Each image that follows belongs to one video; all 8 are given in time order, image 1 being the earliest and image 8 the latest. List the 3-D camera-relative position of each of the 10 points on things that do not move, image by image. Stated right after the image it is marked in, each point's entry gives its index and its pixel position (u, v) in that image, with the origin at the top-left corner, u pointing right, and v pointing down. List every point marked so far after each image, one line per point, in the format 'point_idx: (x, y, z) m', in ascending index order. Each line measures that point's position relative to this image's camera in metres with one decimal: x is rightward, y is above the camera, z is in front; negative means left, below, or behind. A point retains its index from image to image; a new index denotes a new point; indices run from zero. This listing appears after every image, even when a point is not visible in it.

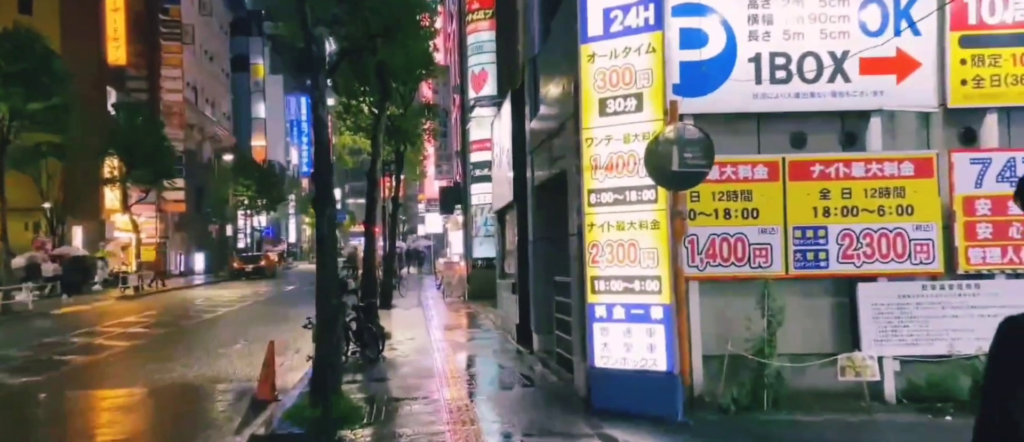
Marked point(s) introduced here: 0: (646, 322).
0: (+1.4, -1.1, +9.1) m
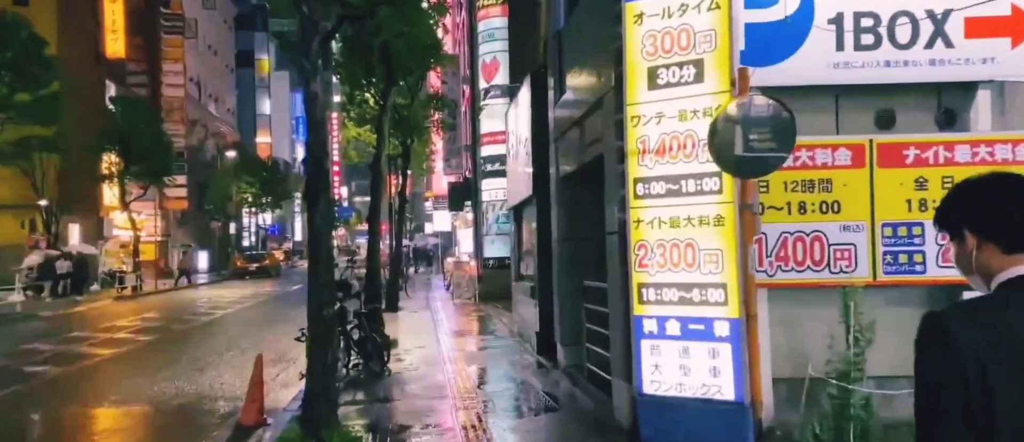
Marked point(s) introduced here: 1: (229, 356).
0: (+1.7, -1.0, +7.4) m
1: (-5.7, -2.7, +17.0) m
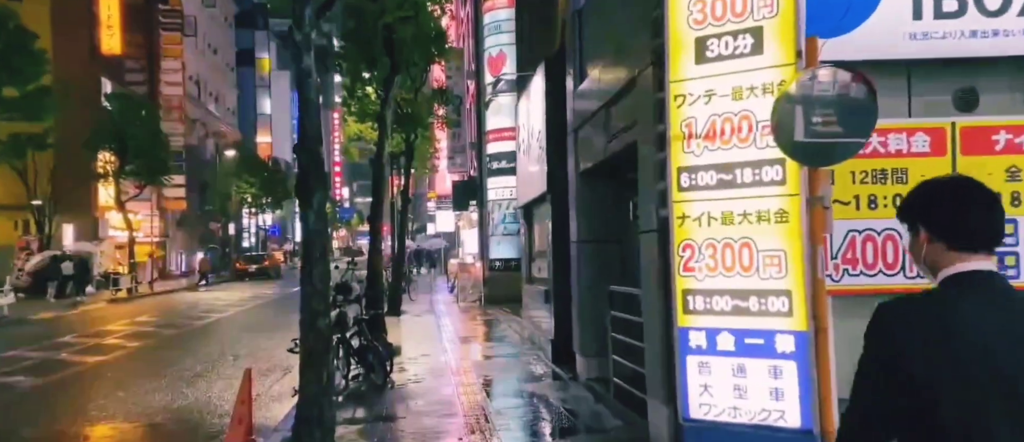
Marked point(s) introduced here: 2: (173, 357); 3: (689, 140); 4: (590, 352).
0: (+1.9, -1.0, +6.3) m
1: (-5.4, -2.7, +15.9) m
2: (-7.0, -2.8, +17.4) m
3: (+1.4, +0.6, +6.8) m
4: (+1.0, -1.7, +11.1) m
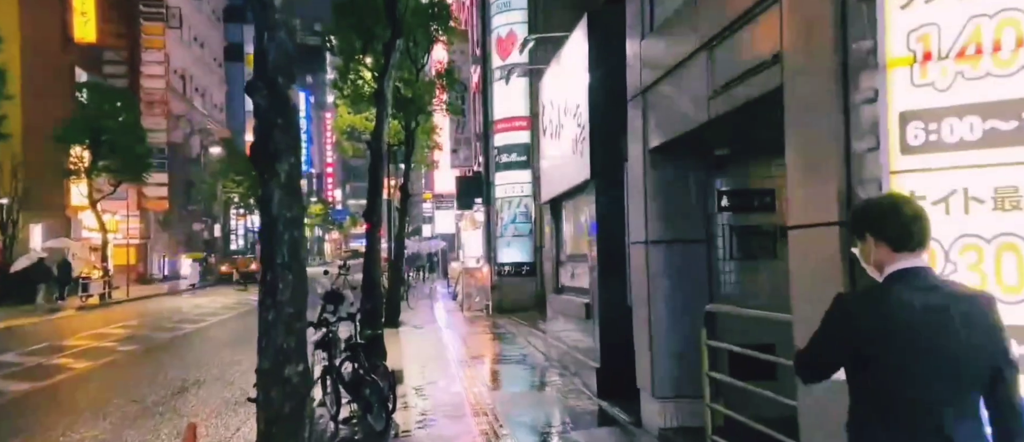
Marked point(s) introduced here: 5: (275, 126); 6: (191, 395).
0: (+2.4, -0.9, +3.4) m
1: (-5.0, -2.6, +13.0) m
2: (-6.6, -2.7, +14.4) m
3: (+1.9, +0.7, +3.9) m
4: (+1.5, -1.7, +8.2) m
5: (-1.5, +0.6, +5.3) m
6: (-4.8, -2.6, +12.6) m
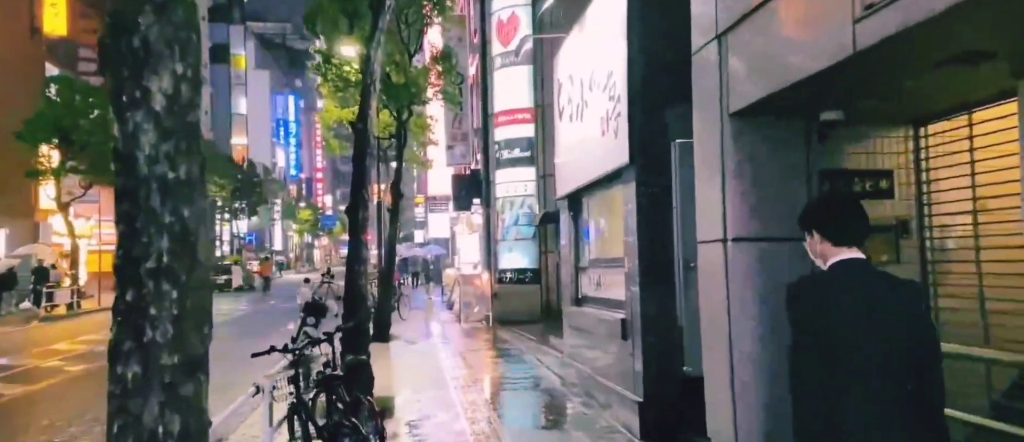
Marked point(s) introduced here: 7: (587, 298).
0: (+2.7, -0.8, +1.2) m
1: (-4.9, -2.6, +10.6) m
2: (-6.4, -2.7, +12.1) m
3: (+2.2, +0.8, +1.7) m
4: (+1.7, -1.6, +5.9) m
5: (-1.3, +0.6, +3.0) m
6: (-4.6, -2.6, +10.2) m
7: (+1.0, -1.1, +11.9) m
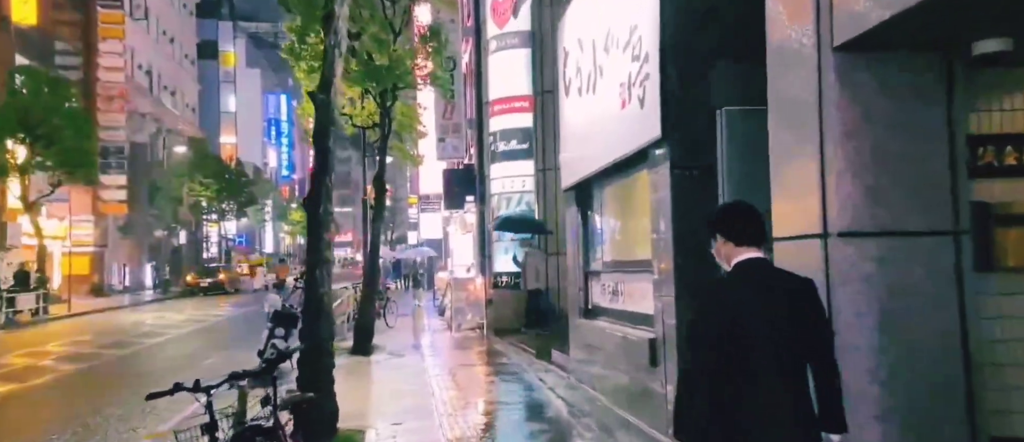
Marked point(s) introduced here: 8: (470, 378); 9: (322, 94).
0: (+2.7, -0.7, -0.8) m
1: (-4.9, -2.5, +8.6) m
2: (-6.5, -2.7, +10.0) m
3: (+2.2, +0.9, -0.4) m
4: (+1.7, -1.5, +3.9) m
5: (-1.3, +0.7, +1.0) m
6: (-4.7, -2.5, +8.2) m
7: (+1.0, -1.0, +9.9) m
8: (-0.7, -2.5, +13.6) m
9: (-2.0, +1.4, +9.0) m
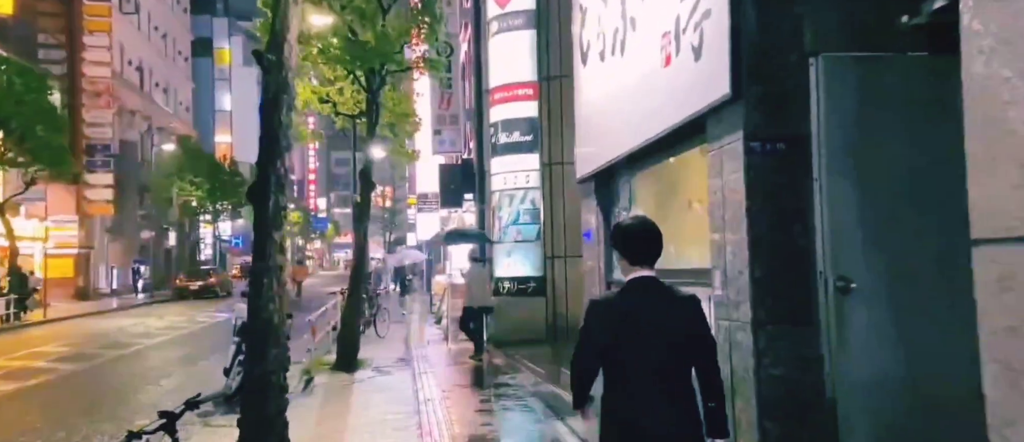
0: (+2.7, -0.7, -2.8) m
1: (-4.8, -2.5, +6.6) m
2: (-6.4, -2.6, +8.0) m
3: (+2.2, +1.0, -2.3) m
4: (+1.7, -1.5, +1.9) m
5: (-1.2, +0.8, -1.0) m
6: (-4.6, -2.5, +6.2) m
7: (+1.1, -1.0, +7.9) m
8: (-0.6, -2.5, +11.7) m
9: (-2.0, +1.4, +7.0) m
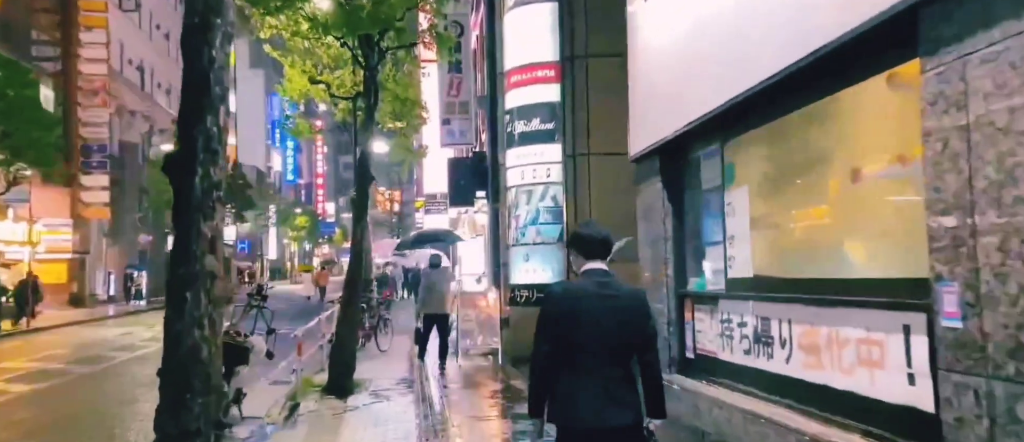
0: (+2.8, -0.6, -5.1) m
1: (-4.6, -2.4, +4.4) m
2: (-6.2, -2.6, +5.8) m
3: (+2.4, +1.1, -4.6) m
4: (+1.9, -1.4, -0.4) m
5: (-1.1, +0.9, -3.2) m
6: (-4.4, -2.4, +4.0) m
7: (+1.3, -0.9, +5.6) m
8: (-0.3, -2.5, +9.4) m
9: (-1.7, +1.5, +4.8) m
